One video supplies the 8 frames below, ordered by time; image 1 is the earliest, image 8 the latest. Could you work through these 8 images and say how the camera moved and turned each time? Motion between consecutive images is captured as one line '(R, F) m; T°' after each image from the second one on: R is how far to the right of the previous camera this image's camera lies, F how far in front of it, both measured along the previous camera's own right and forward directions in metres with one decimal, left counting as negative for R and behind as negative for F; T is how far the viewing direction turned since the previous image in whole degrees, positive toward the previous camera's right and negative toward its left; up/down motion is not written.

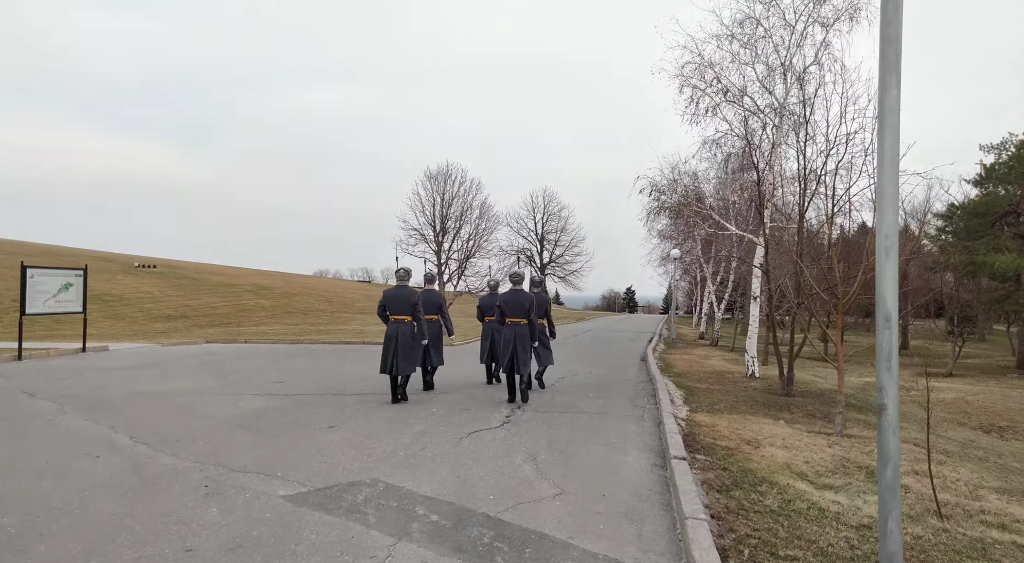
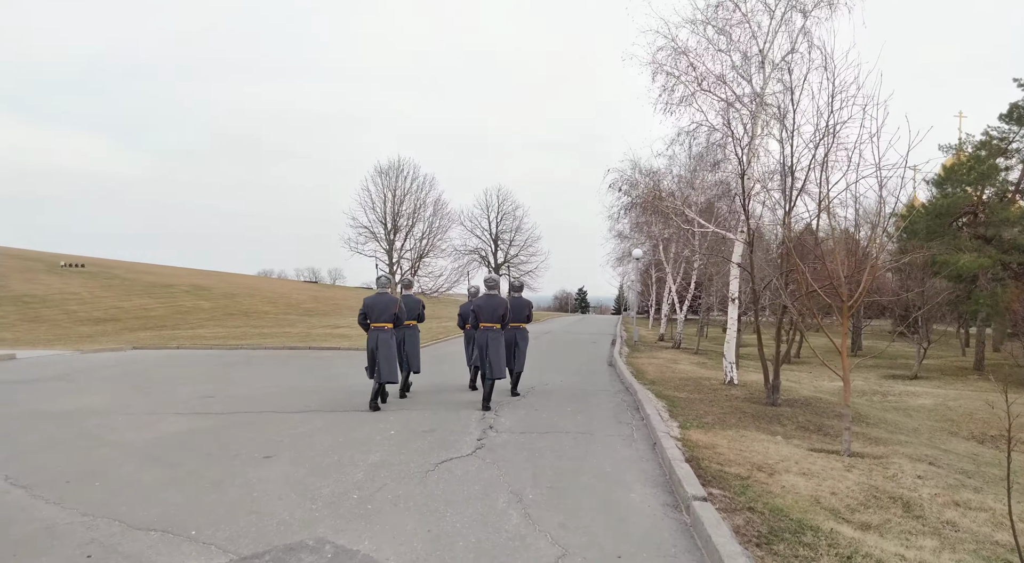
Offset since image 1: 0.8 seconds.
(-0.2, +1.0) m; +5°
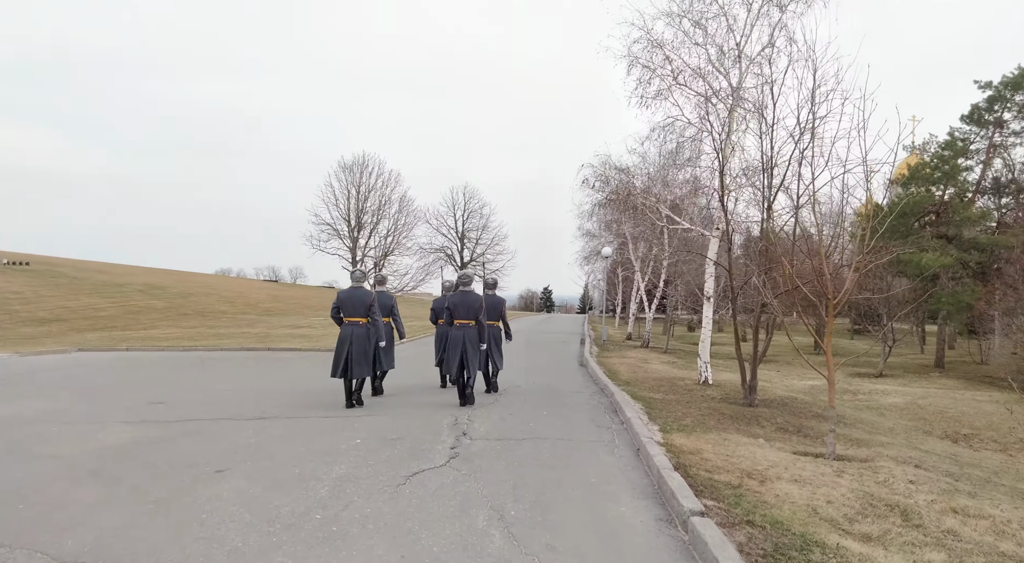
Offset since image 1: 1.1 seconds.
(-0.1, +0.4) m; +3°
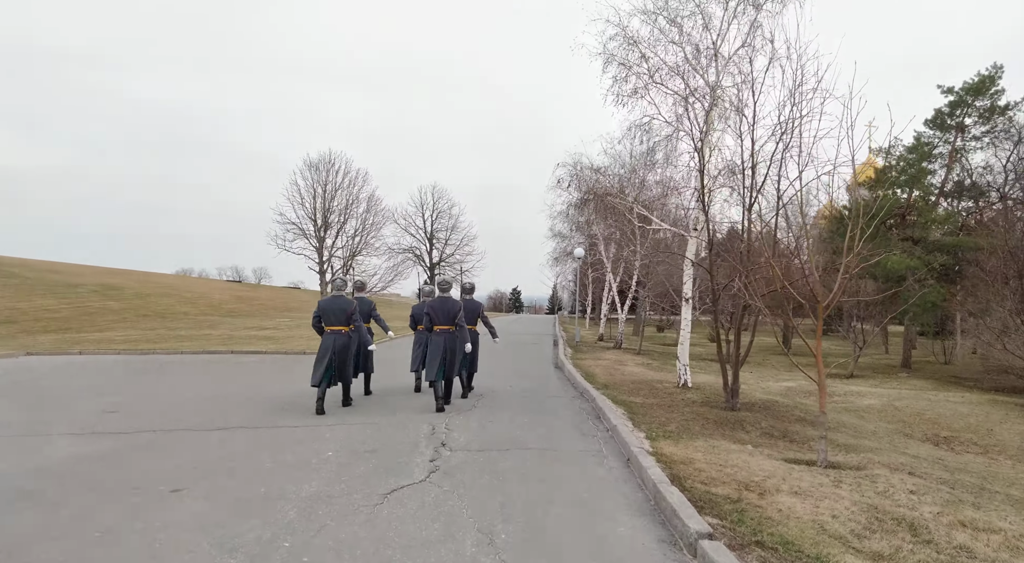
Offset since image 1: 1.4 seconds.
(-0.1, +0.4) m; +3°
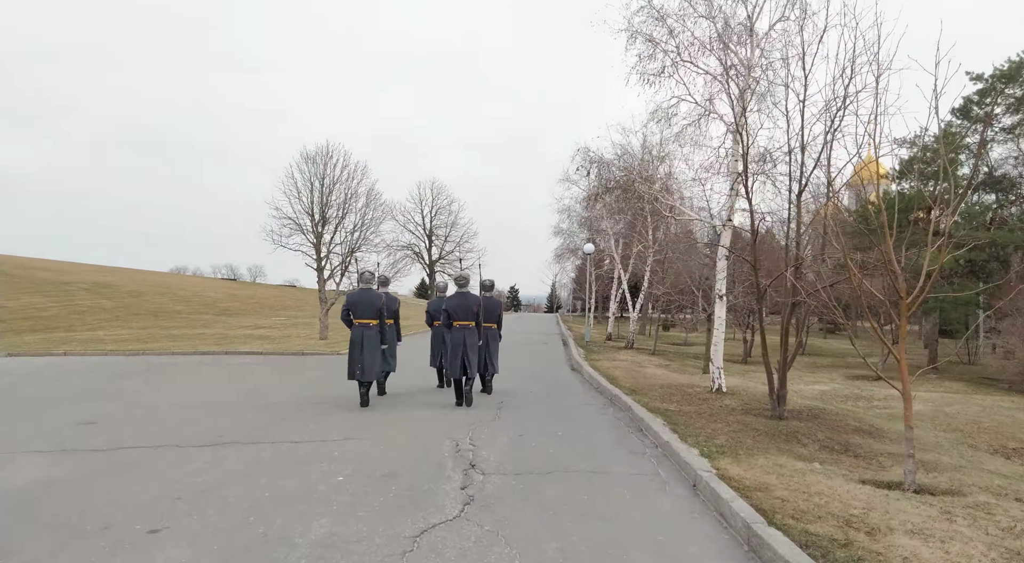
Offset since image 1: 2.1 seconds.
(-0.4, +0.9) m; 0°
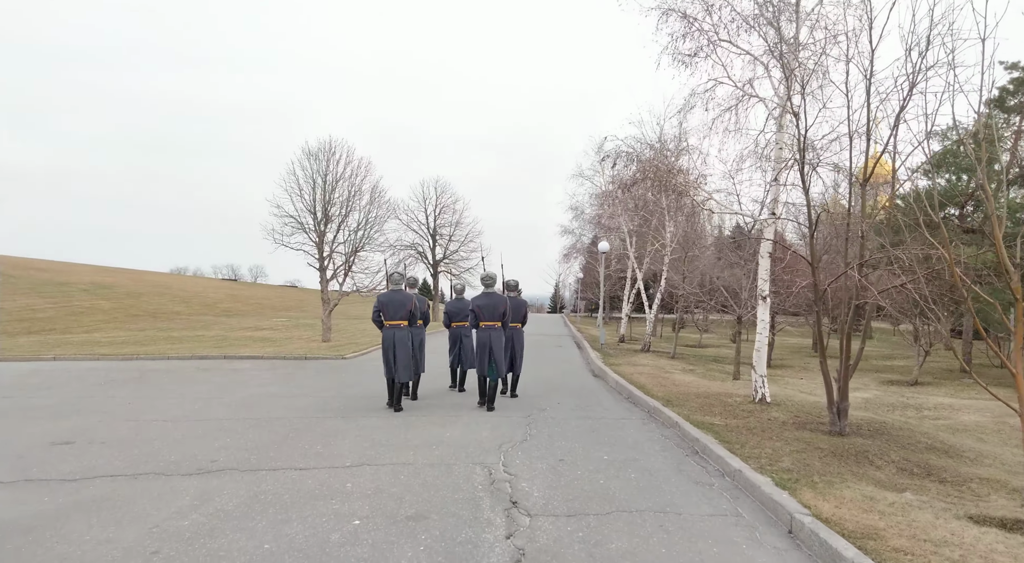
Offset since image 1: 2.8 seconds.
(-0.3, +0.9) m; 0°
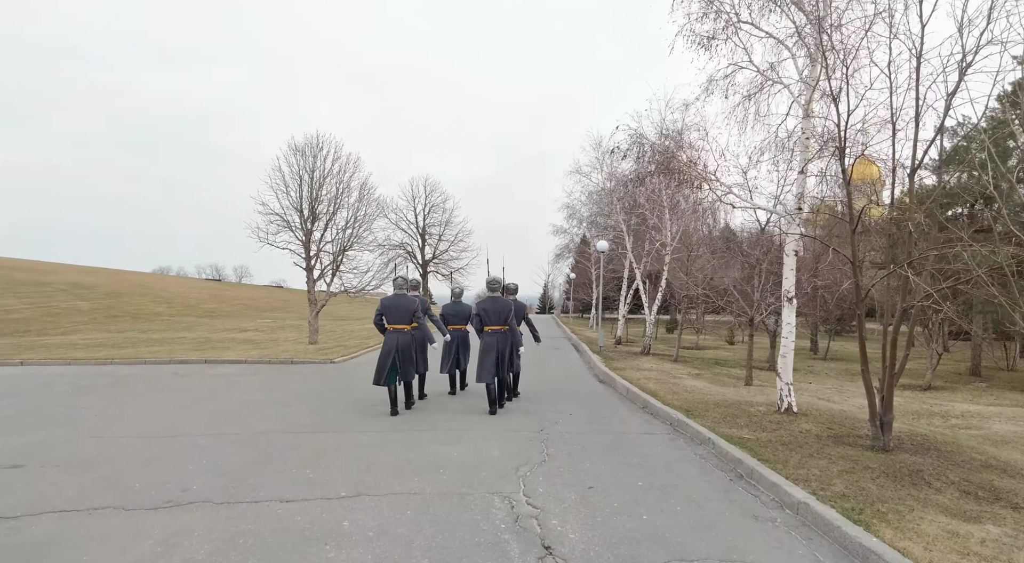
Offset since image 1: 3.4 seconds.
(-0.3, +0.7) m; +1°
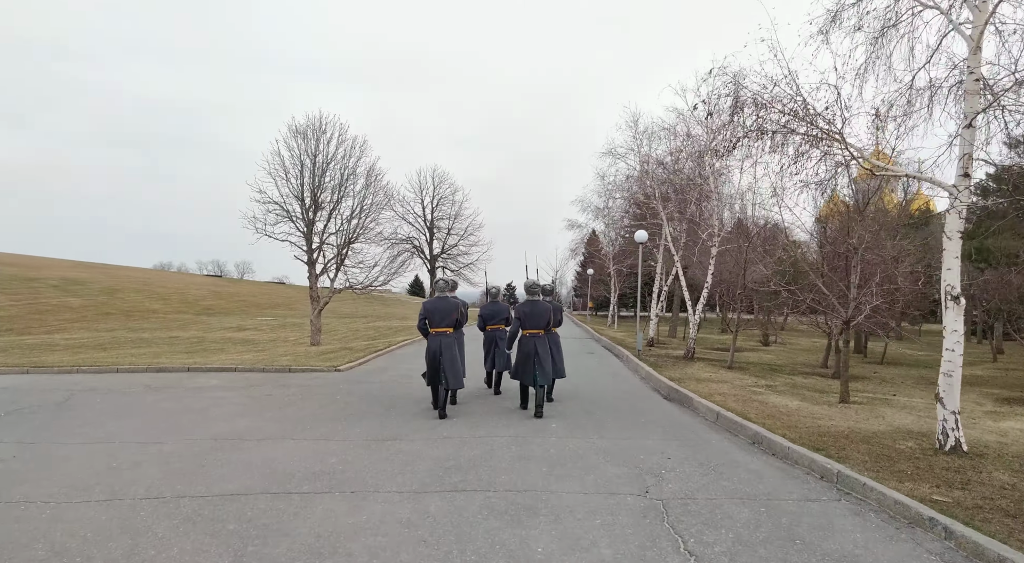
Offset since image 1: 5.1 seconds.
(-0.7, +2.2) m; 0°
